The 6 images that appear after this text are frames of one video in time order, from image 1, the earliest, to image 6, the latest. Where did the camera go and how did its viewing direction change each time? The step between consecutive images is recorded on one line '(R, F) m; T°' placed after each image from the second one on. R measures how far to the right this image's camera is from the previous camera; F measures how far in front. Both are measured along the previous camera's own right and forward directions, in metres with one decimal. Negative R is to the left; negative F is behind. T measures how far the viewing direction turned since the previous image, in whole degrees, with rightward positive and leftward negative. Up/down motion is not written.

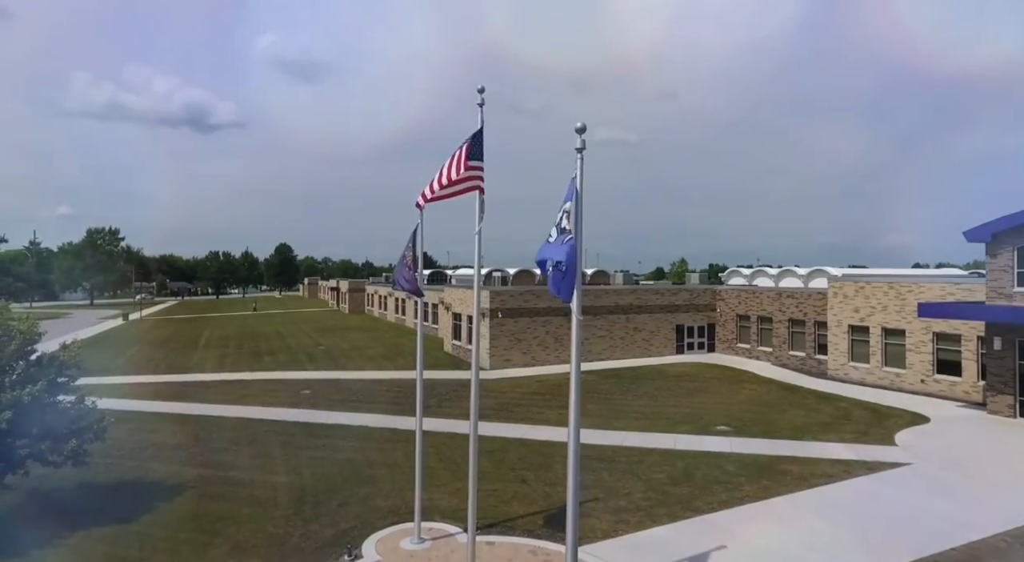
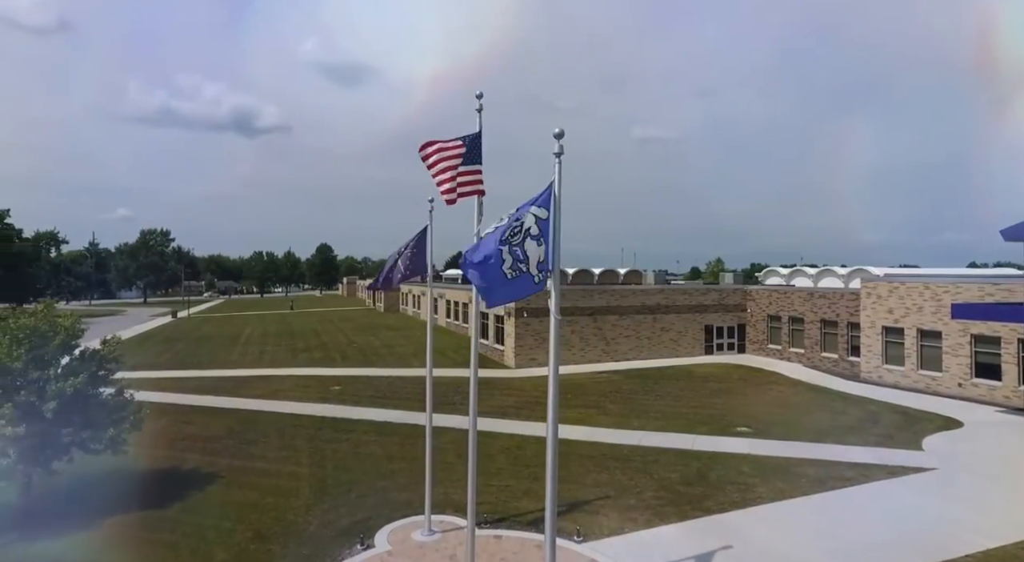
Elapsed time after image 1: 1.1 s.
(+0.7, -0.3) m; -4°
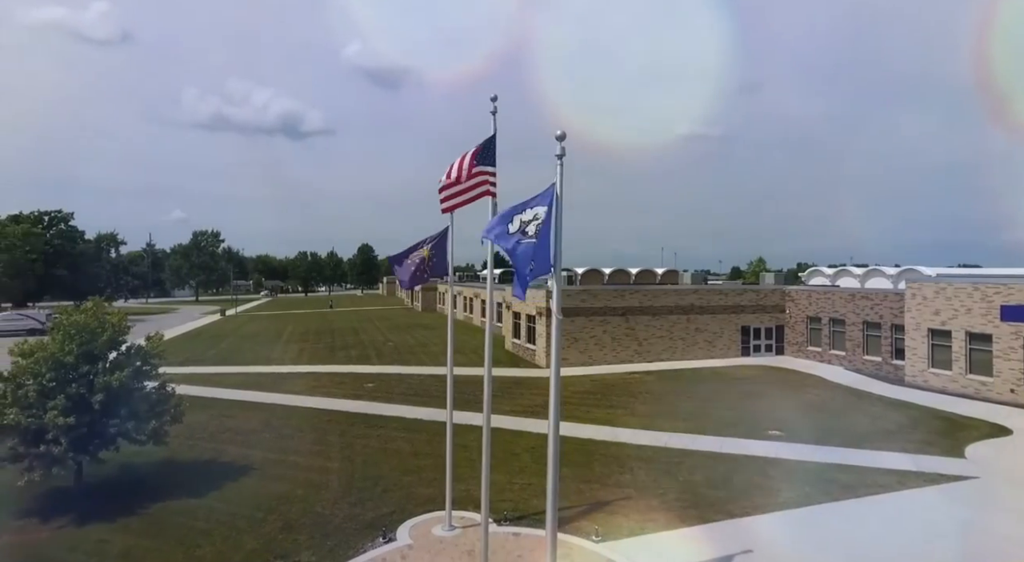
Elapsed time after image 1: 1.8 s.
(+0.5, -0.1) m; -4°
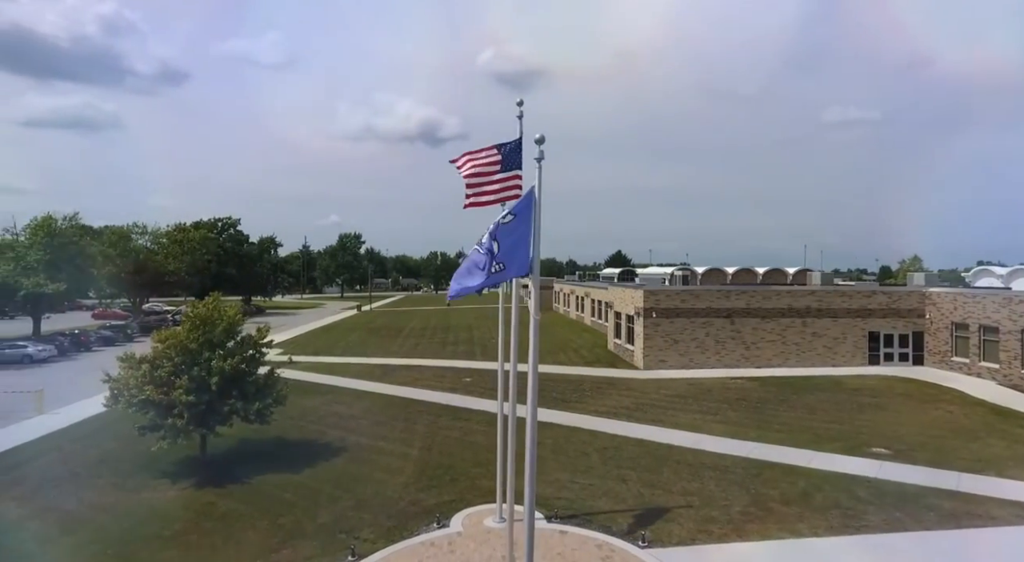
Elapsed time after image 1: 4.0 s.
(+2.1, 0.0) m; -14°
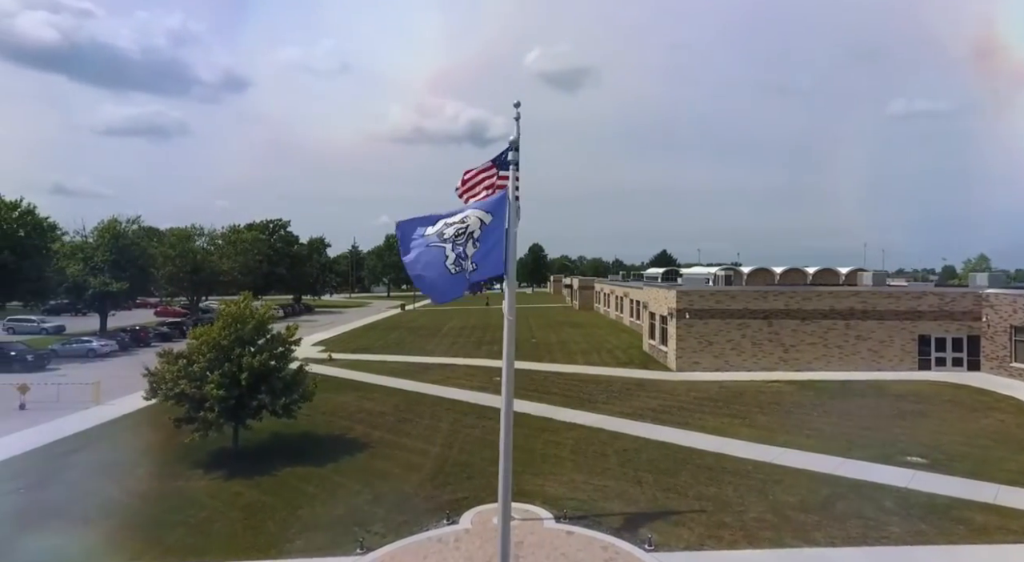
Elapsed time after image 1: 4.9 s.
(+1.0, 0.0) m; -5°
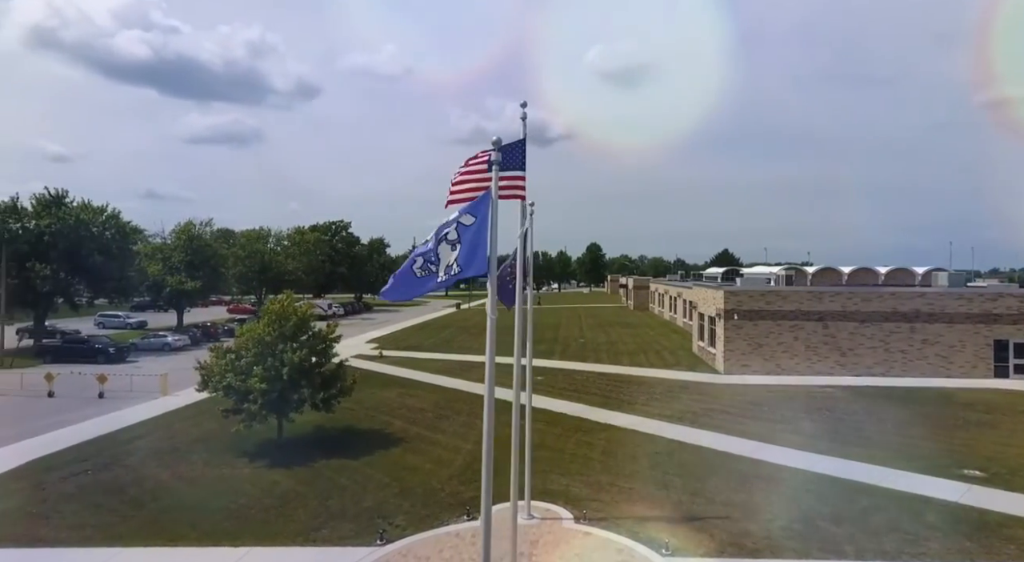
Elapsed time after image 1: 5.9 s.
(+1.1, +0.1) m; -7°
